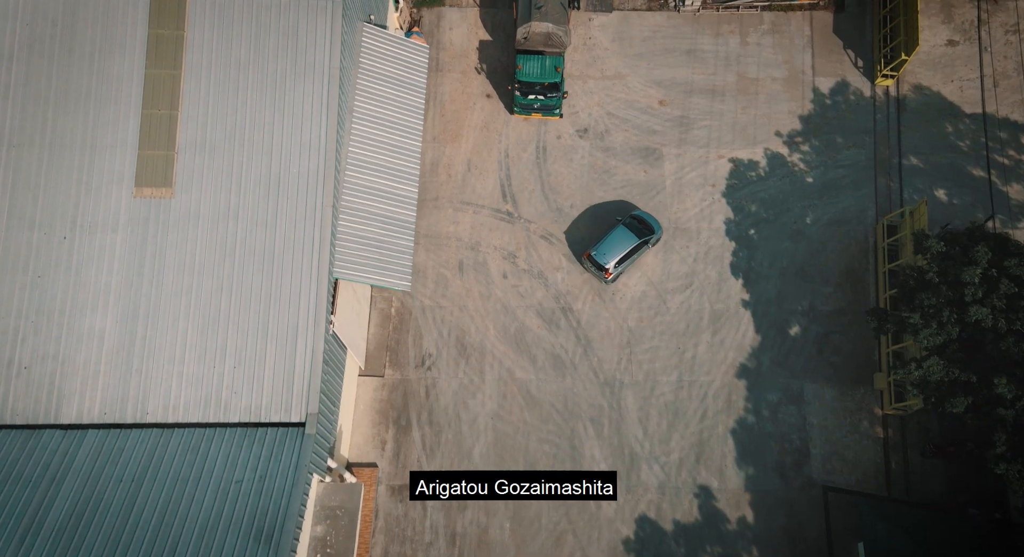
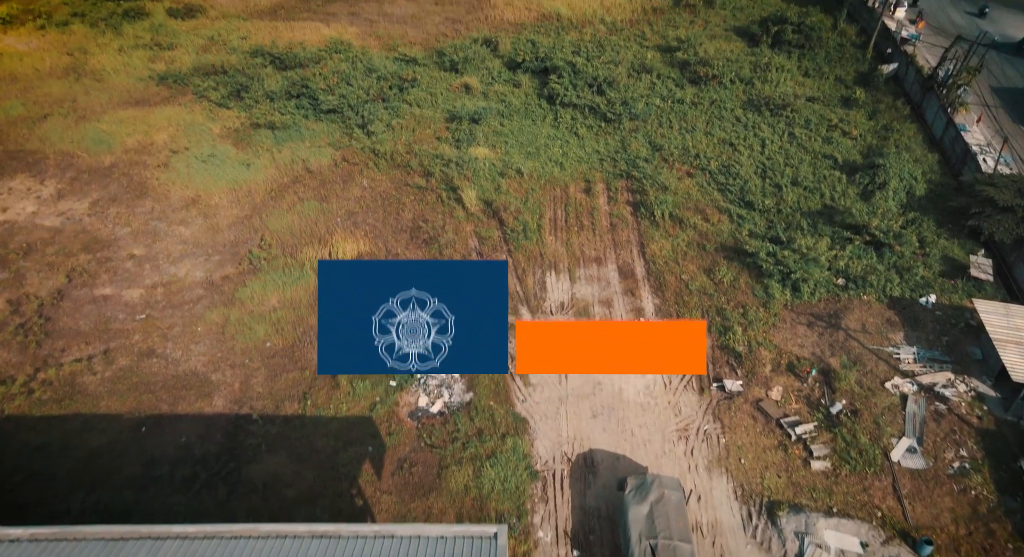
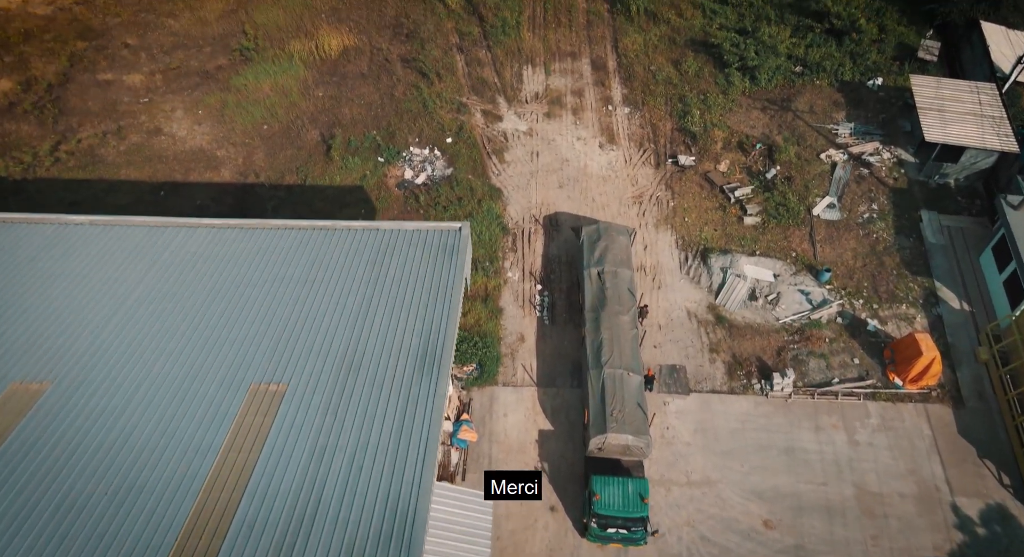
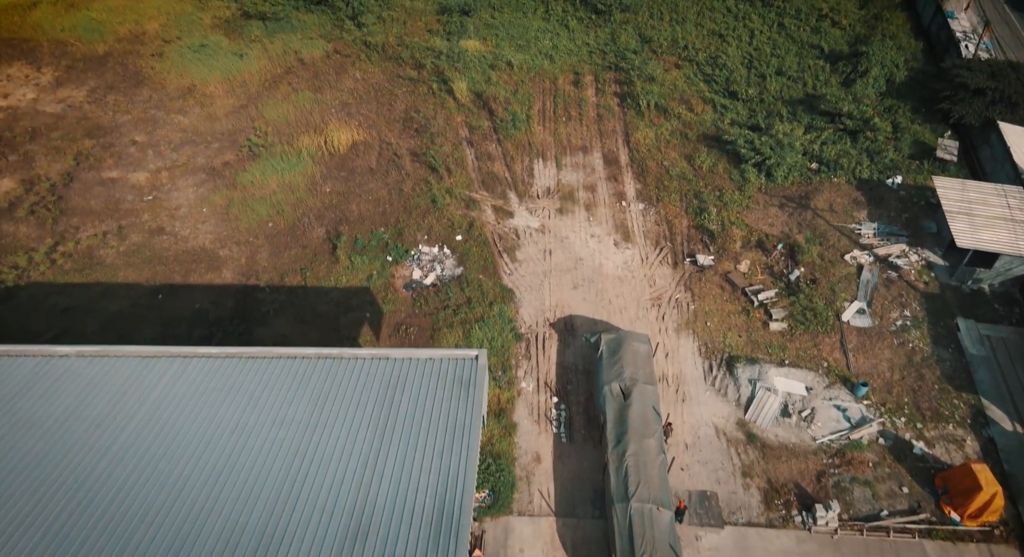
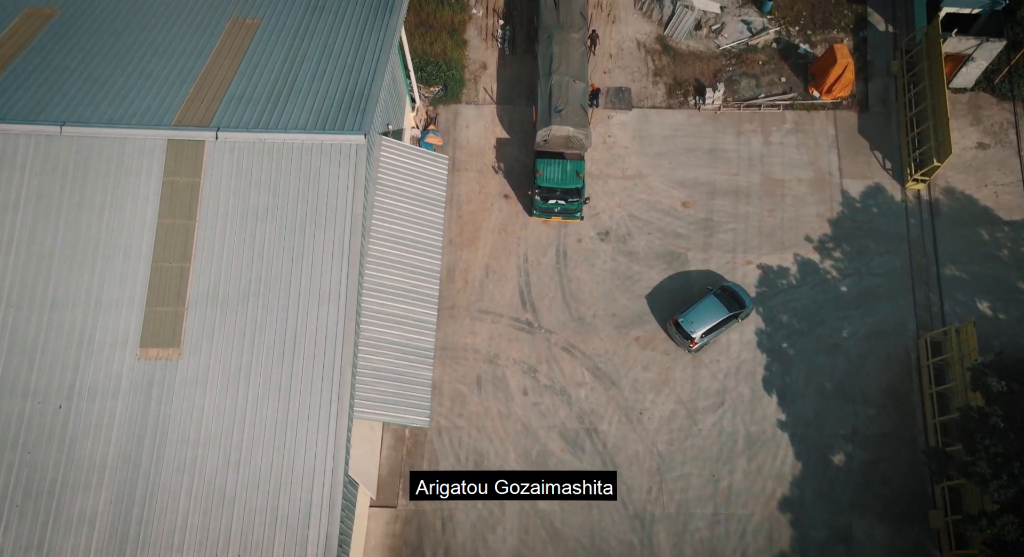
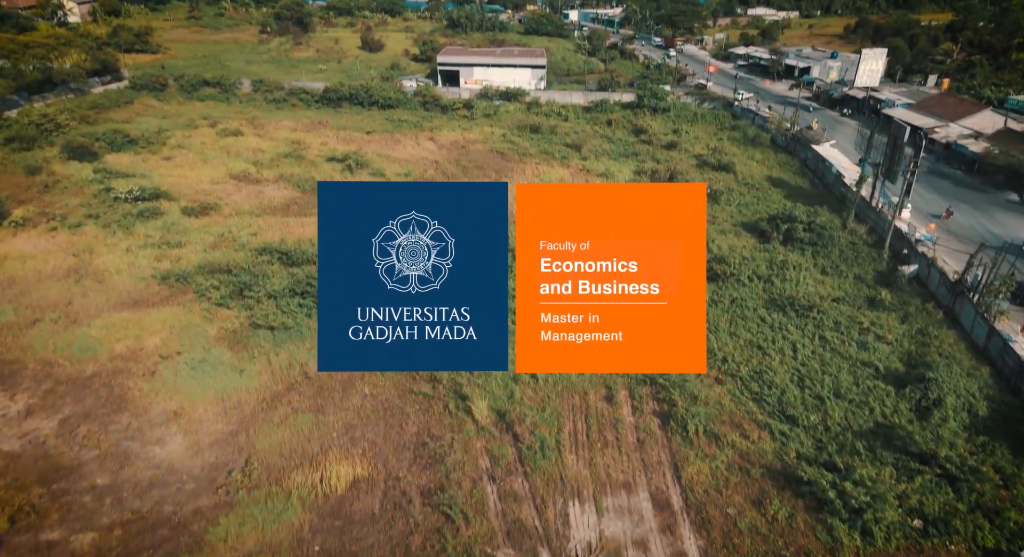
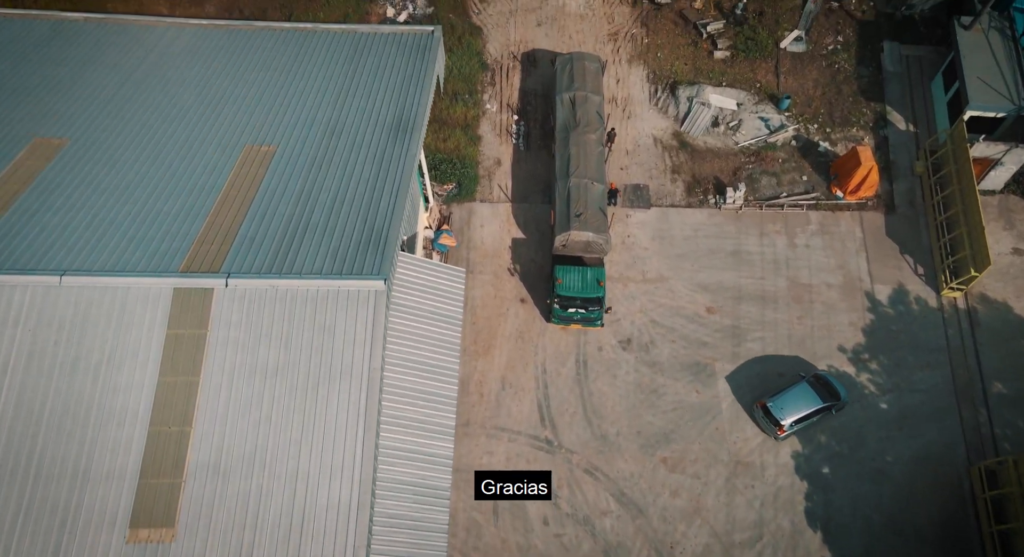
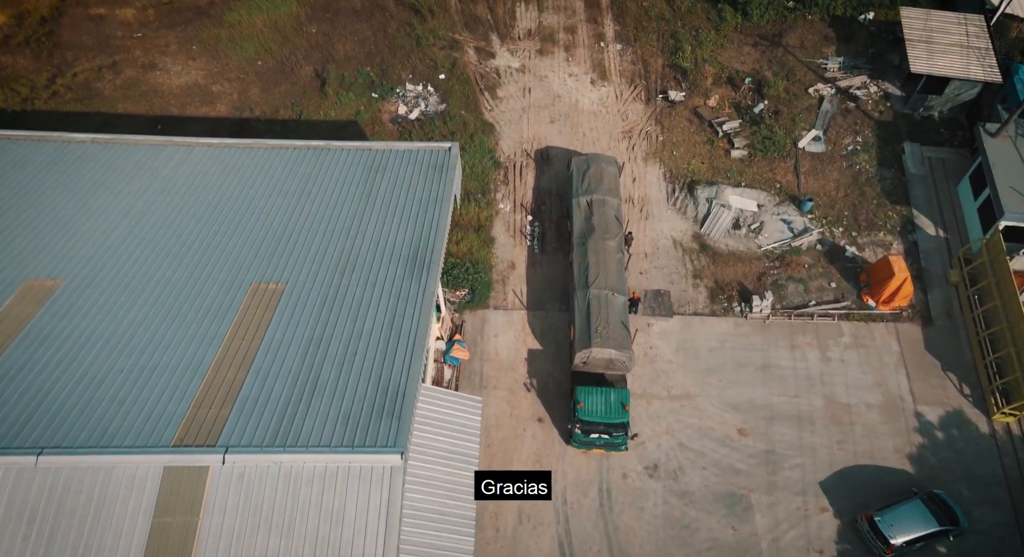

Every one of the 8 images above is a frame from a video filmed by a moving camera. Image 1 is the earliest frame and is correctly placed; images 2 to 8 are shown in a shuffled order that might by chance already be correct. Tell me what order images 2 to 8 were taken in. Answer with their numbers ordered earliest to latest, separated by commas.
5, 7, 8, 3, 4, 2, 6
